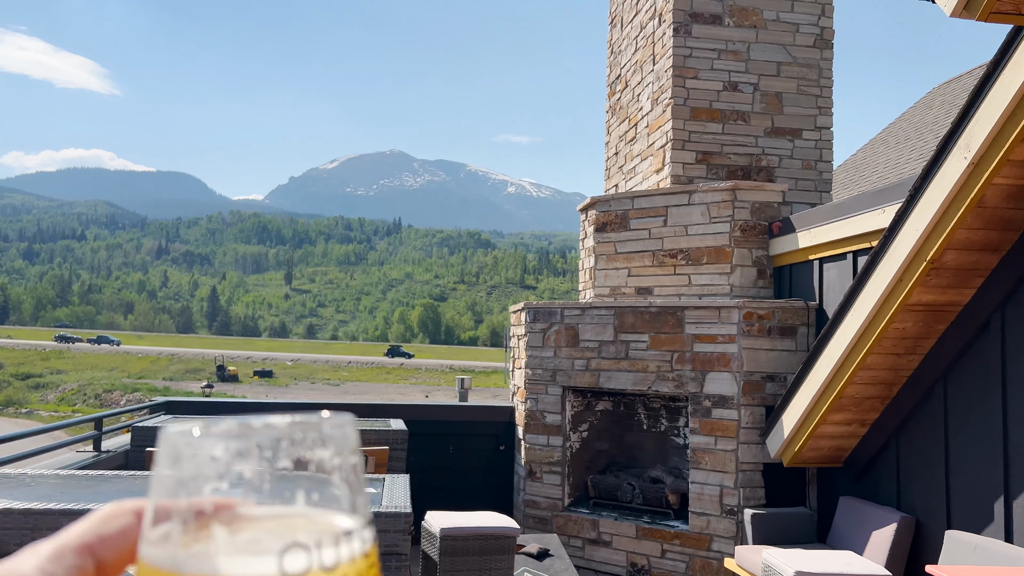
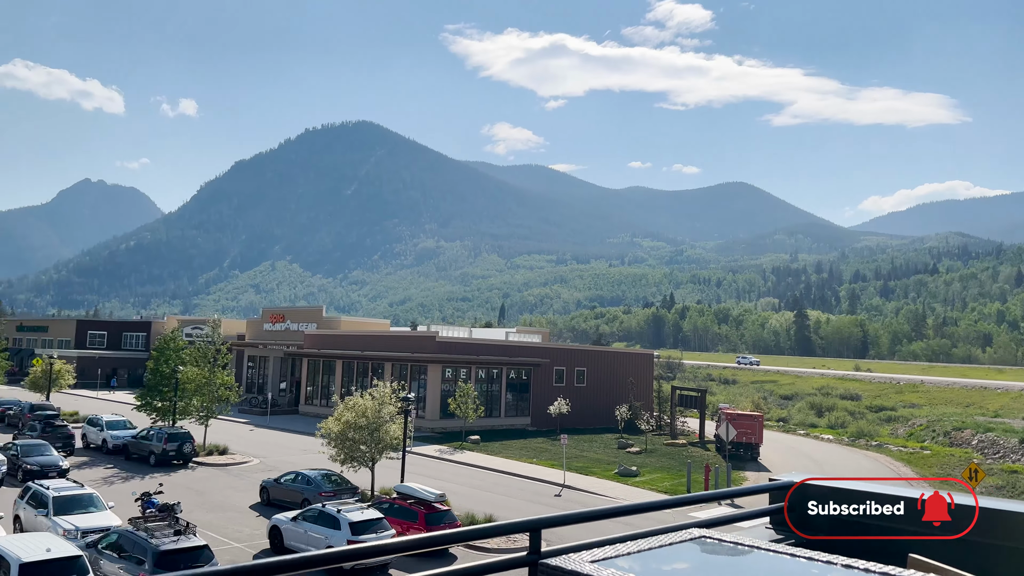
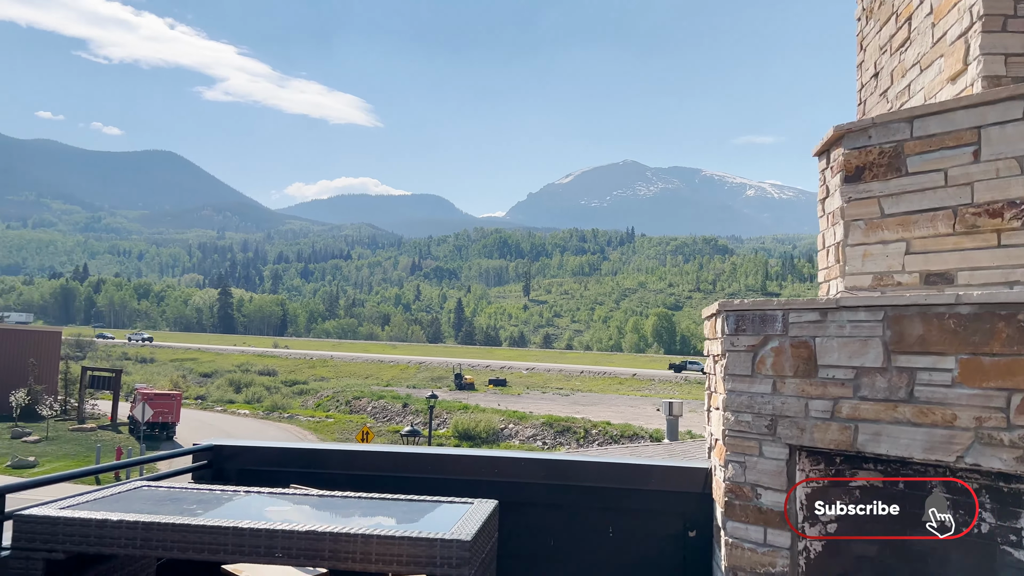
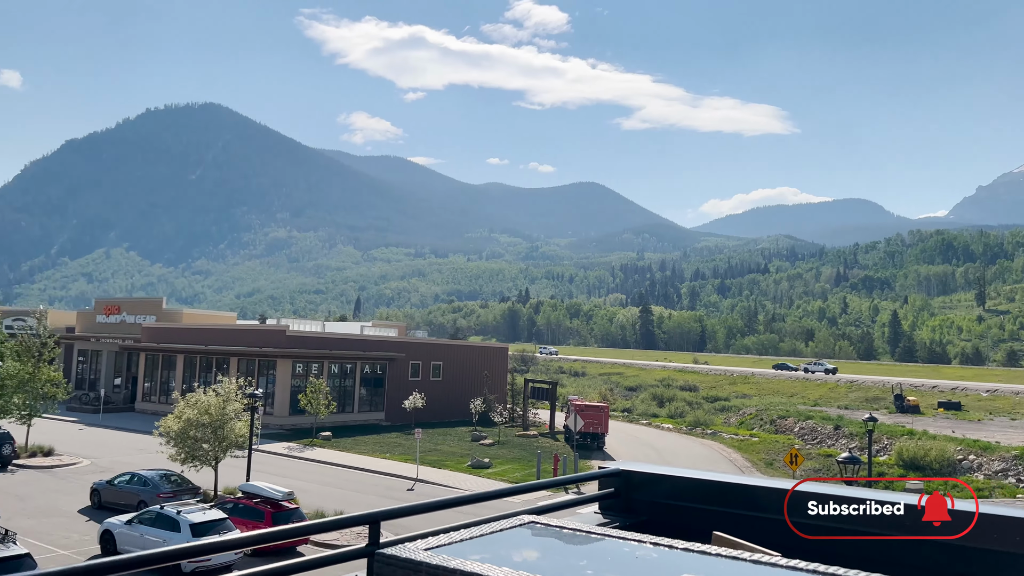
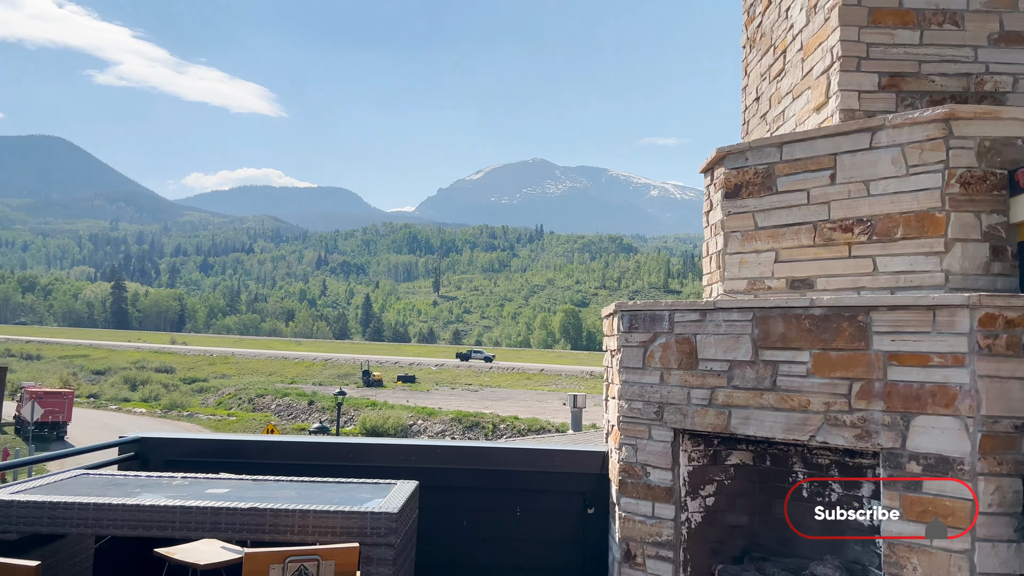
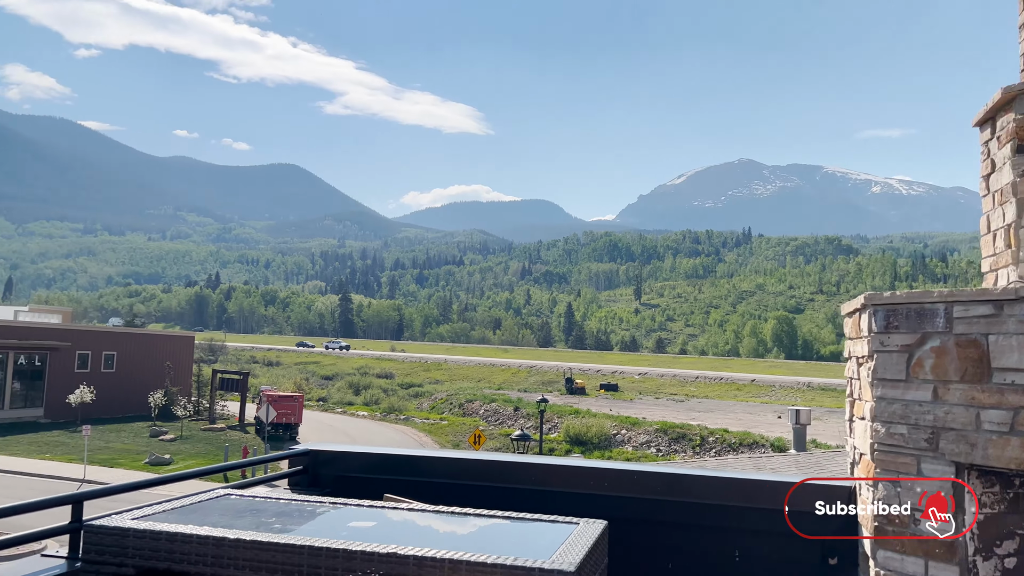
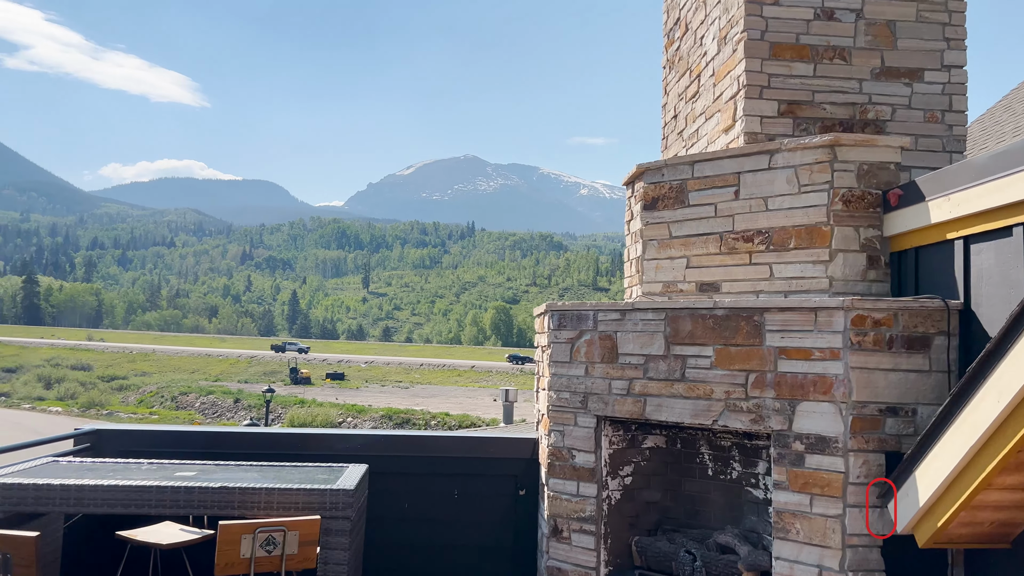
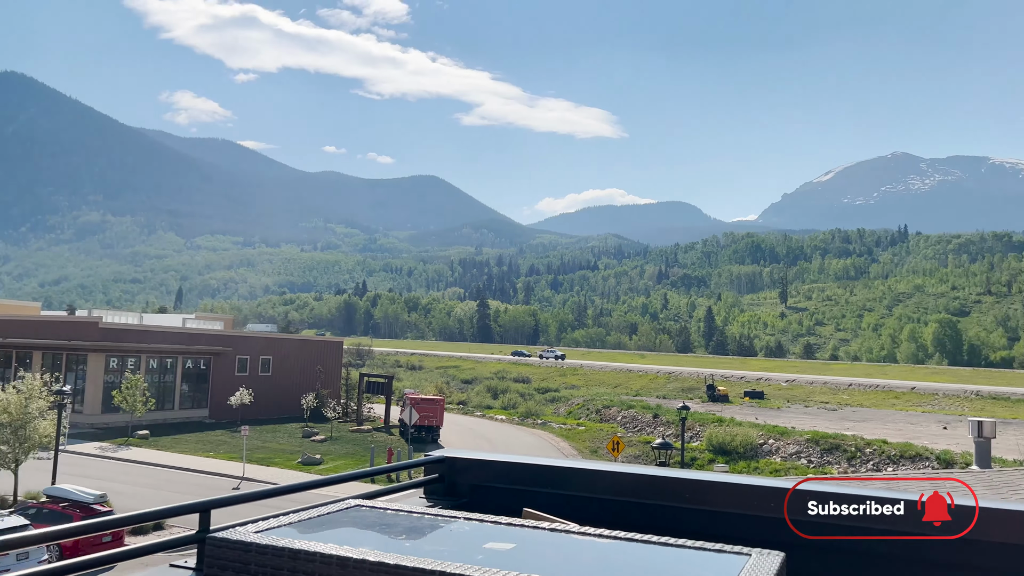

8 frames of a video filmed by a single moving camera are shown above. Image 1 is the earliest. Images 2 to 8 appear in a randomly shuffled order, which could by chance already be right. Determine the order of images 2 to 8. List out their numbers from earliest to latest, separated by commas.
7, 5, 3, 6, 8, 4, 2
